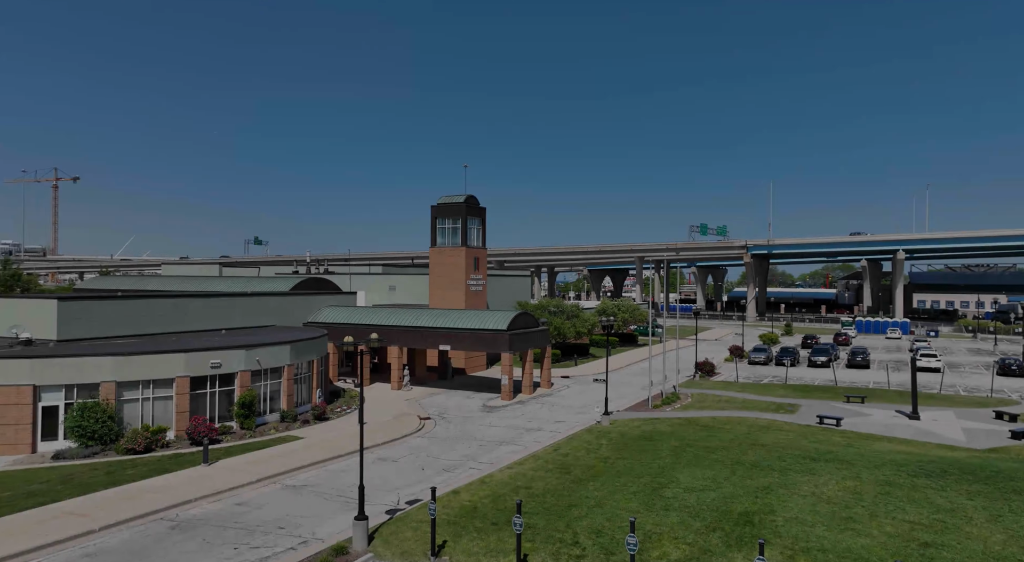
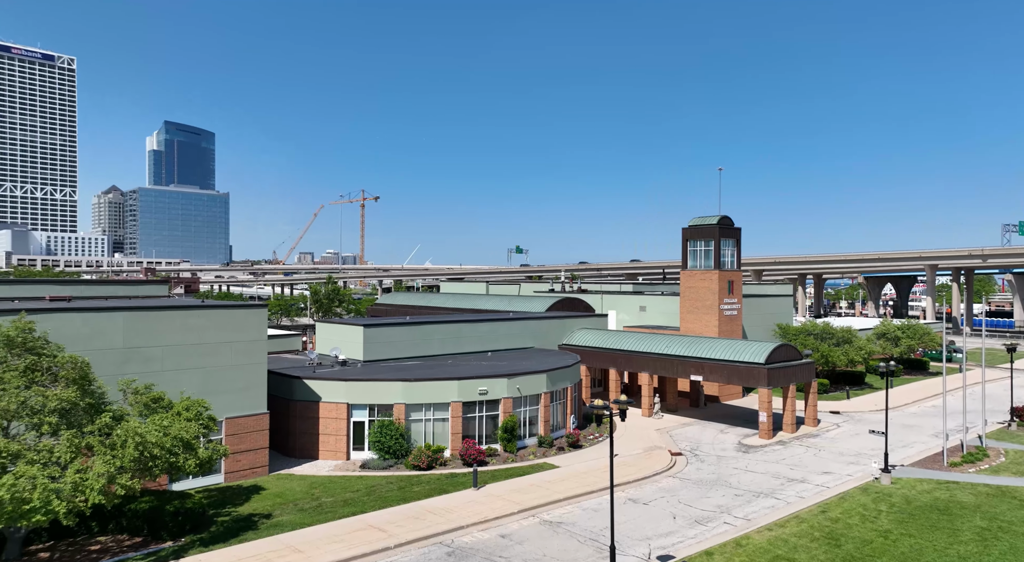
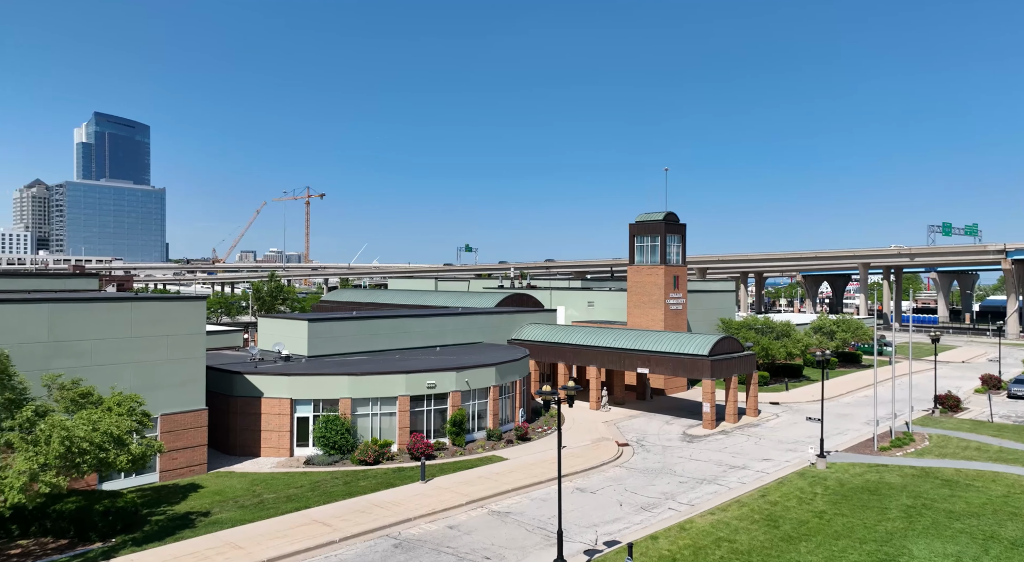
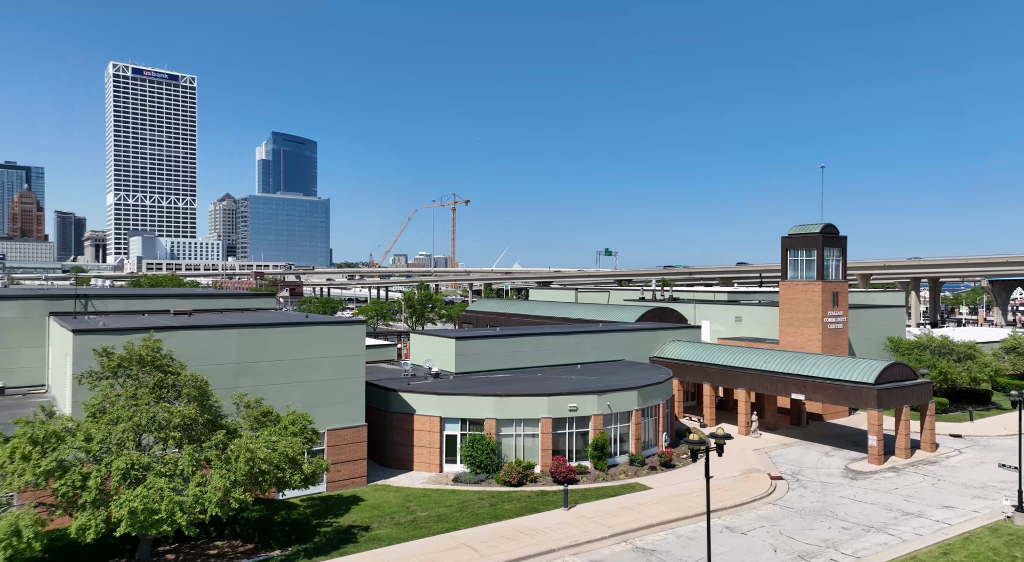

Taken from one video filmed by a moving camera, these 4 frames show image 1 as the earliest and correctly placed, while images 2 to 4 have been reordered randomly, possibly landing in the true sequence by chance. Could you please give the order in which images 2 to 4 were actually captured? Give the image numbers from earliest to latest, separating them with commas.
3, 2, 4
